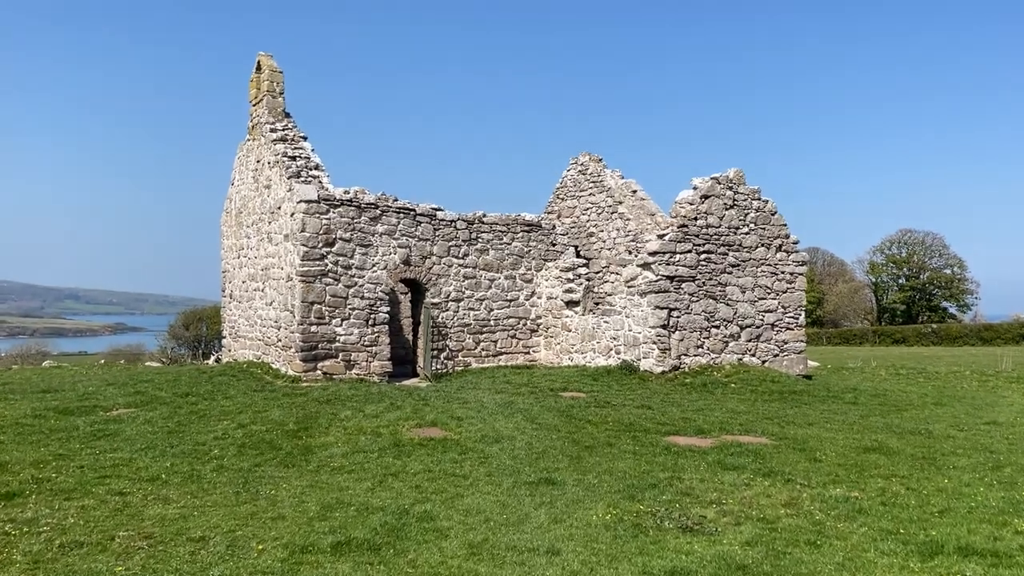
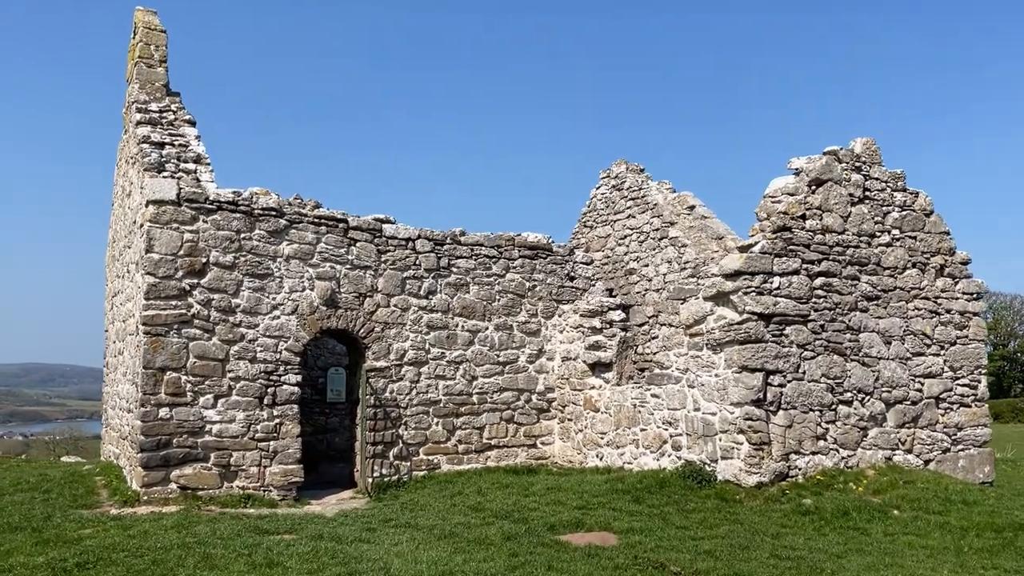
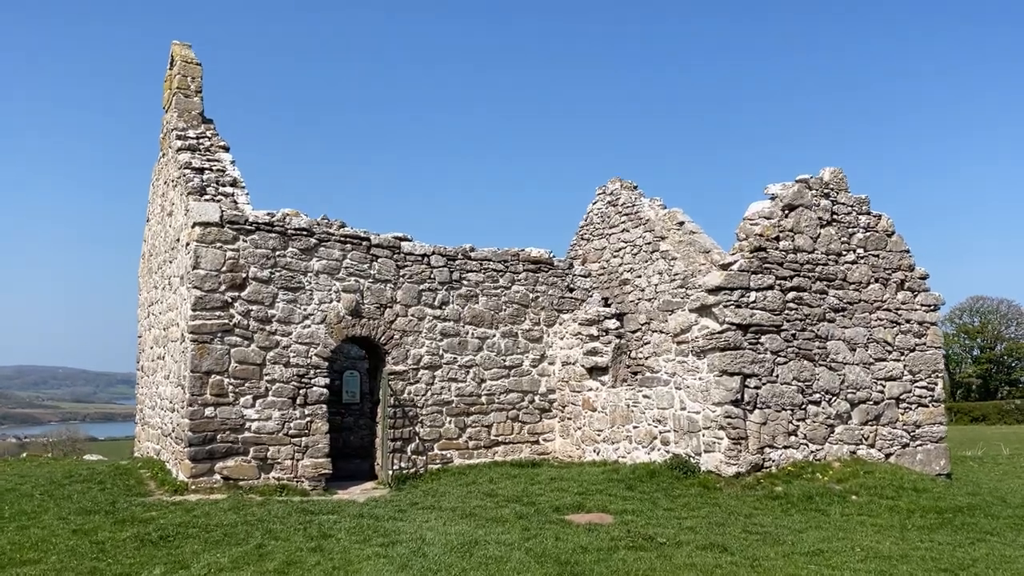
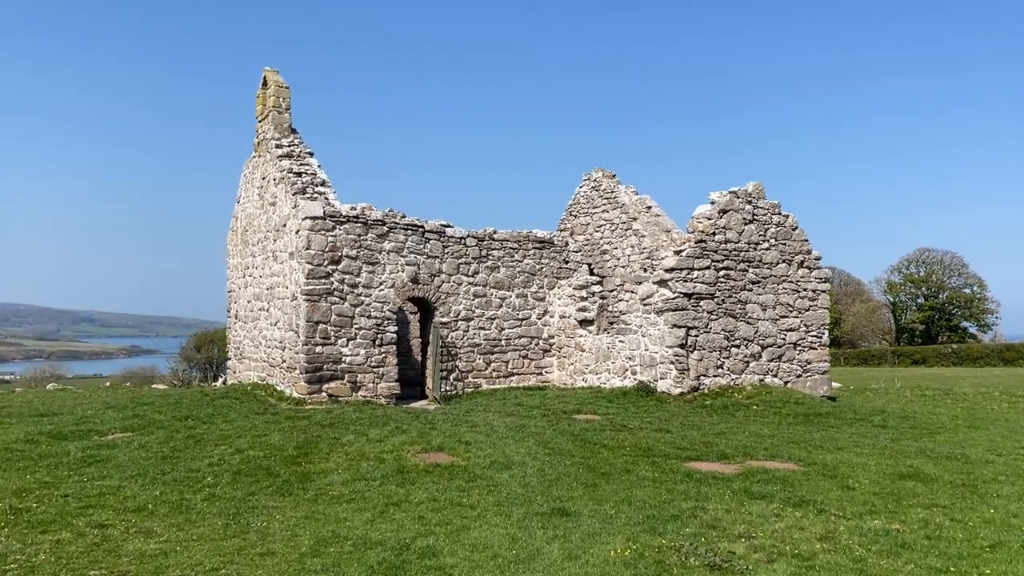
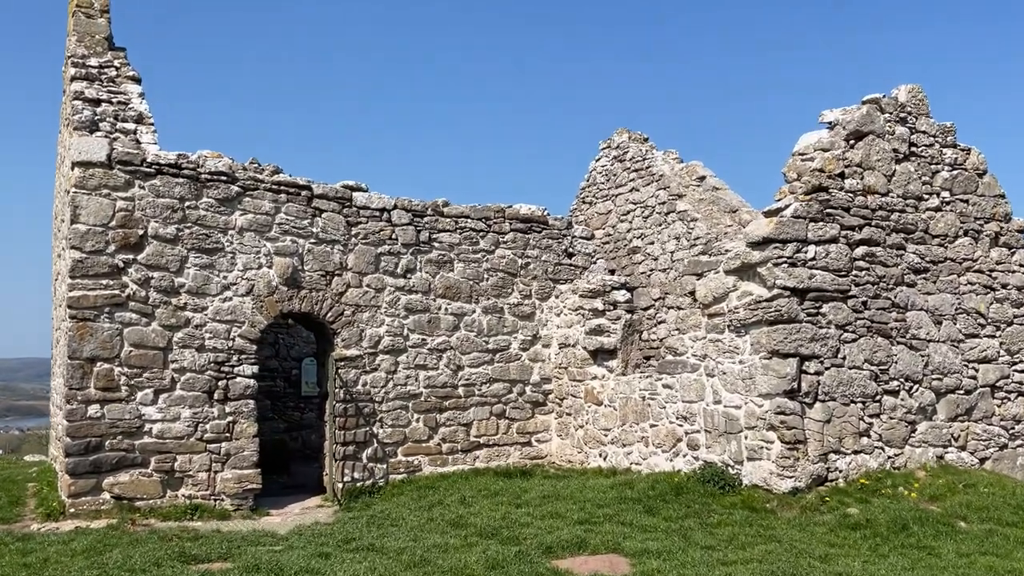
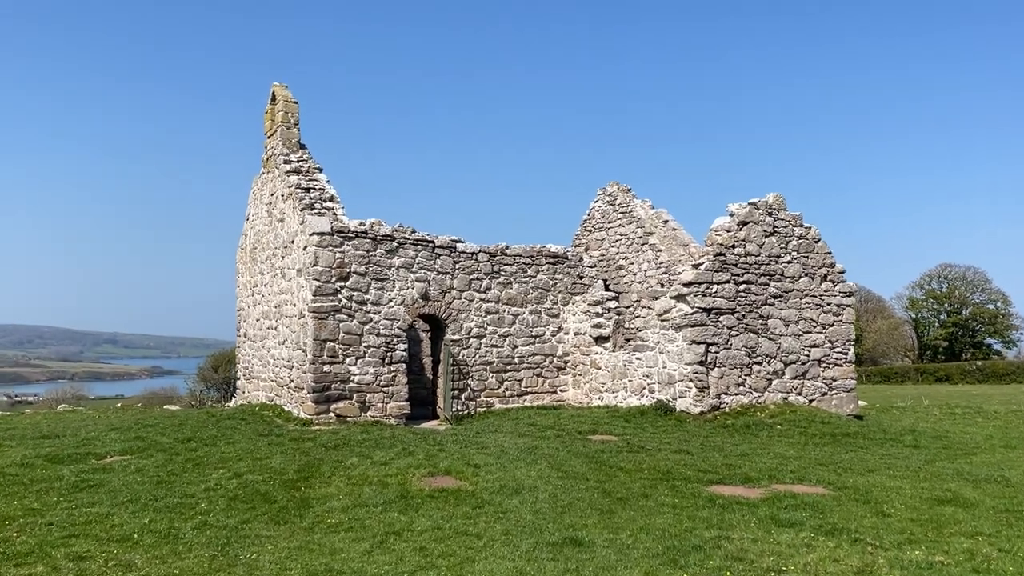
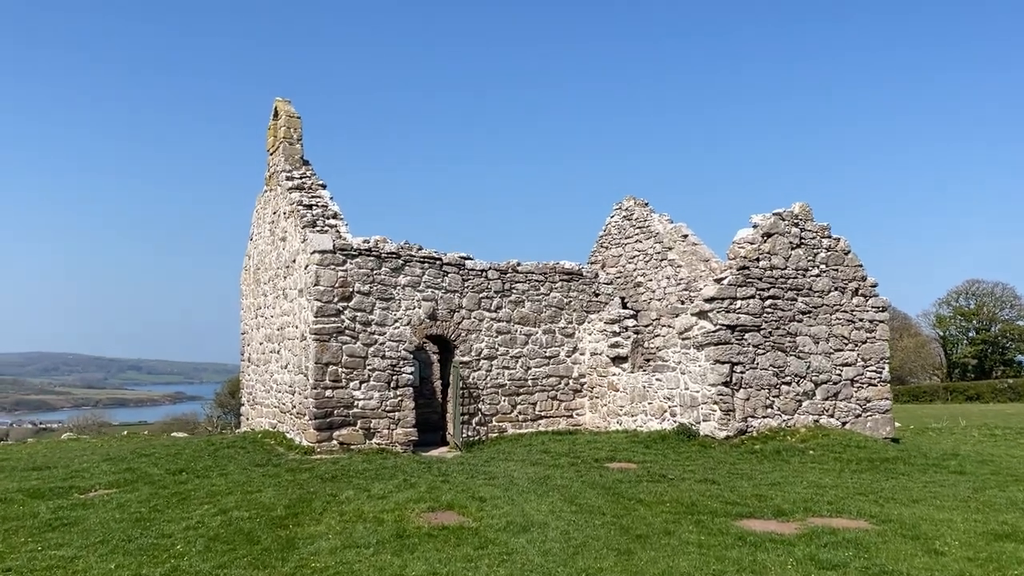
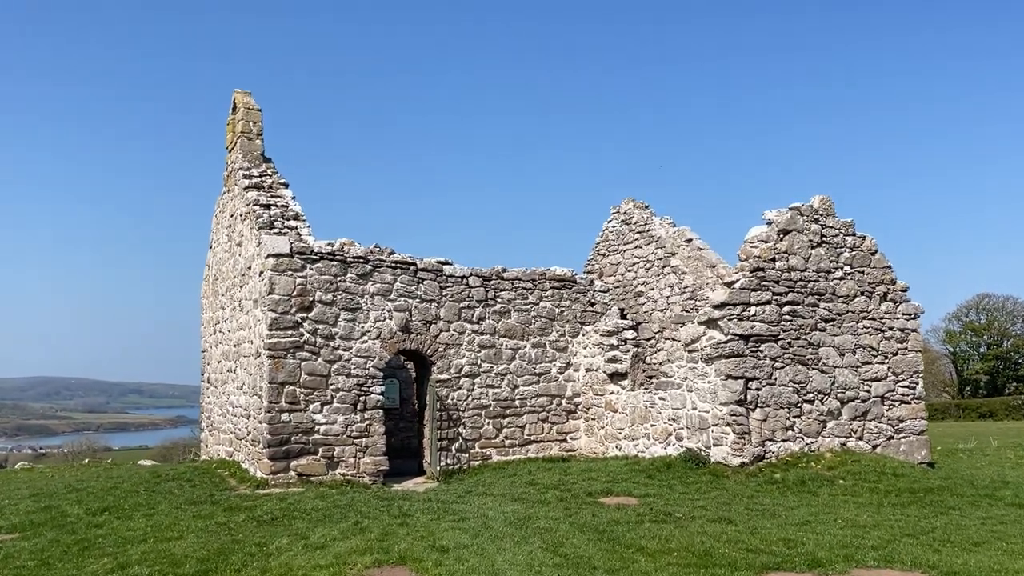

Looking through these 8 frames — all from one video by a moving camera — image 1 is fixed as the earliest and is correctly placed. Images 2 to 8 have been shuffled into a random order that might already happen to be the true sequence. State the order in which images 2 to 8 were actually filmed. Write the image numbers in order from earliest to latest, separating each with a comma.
4, 6, 7, 8, 3, 2, 5
